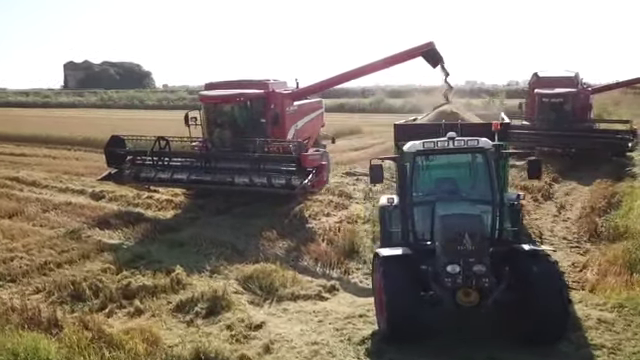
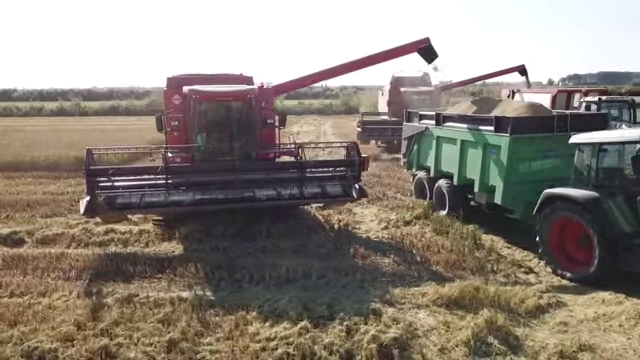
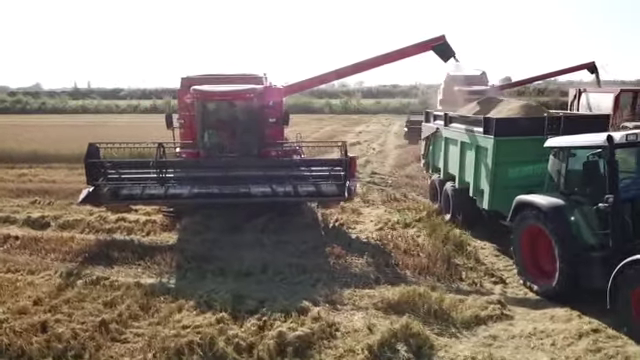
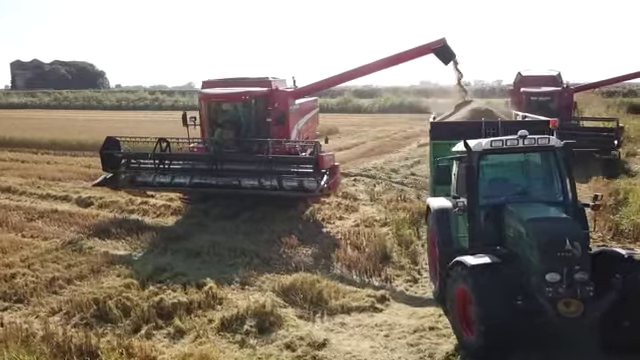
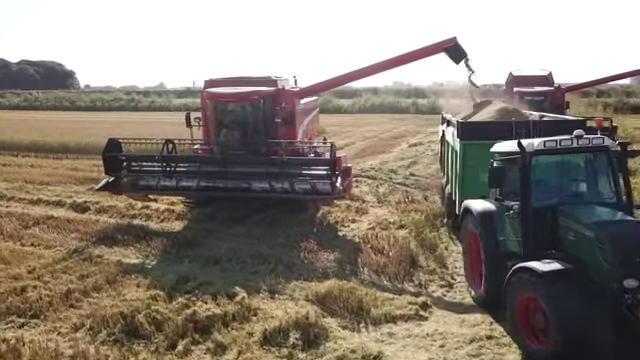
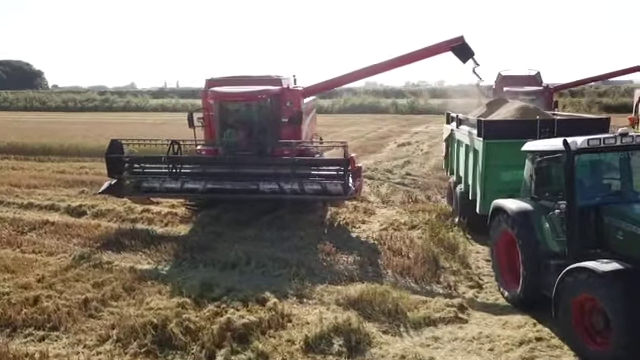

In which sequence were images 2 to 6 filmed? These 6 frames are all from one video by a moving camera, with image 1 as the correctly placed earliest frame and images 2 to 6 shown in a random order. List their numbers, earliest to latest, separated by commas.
4, 5, 6, 3, 2
